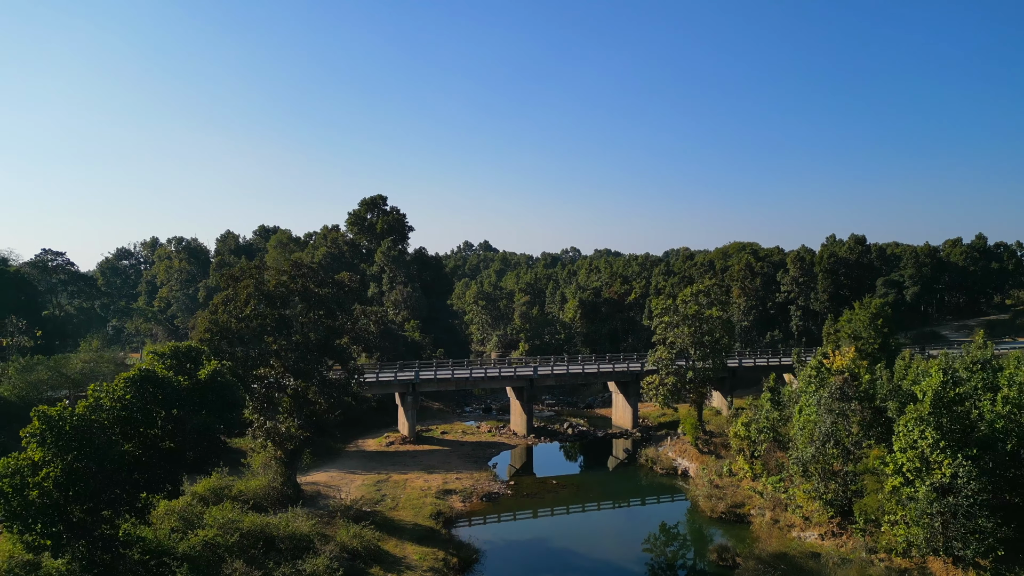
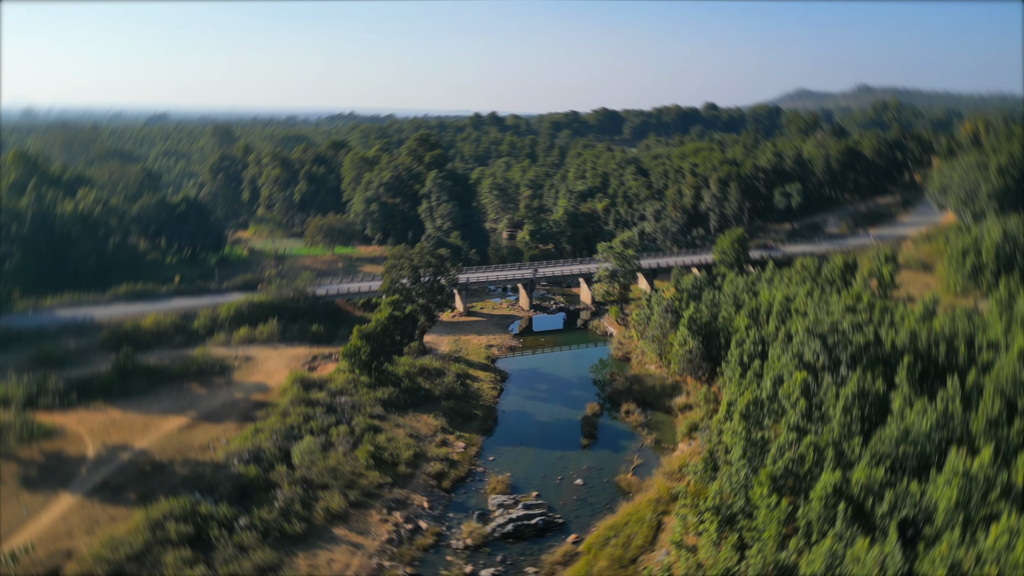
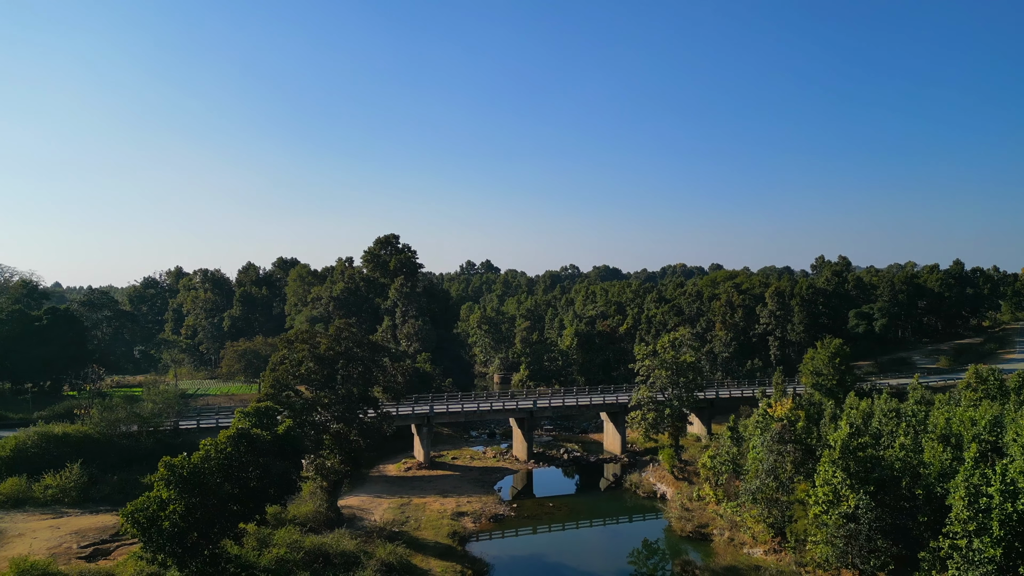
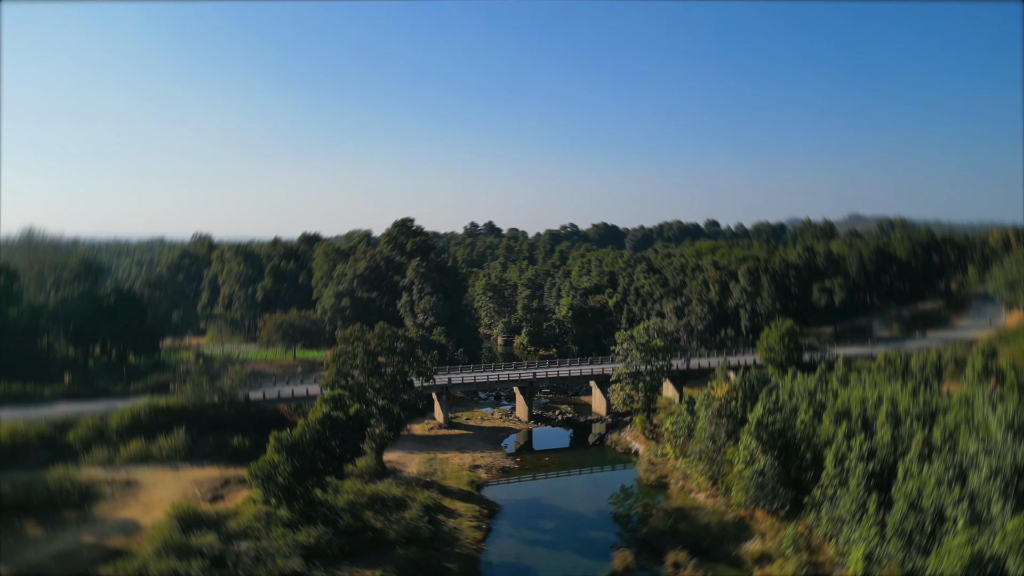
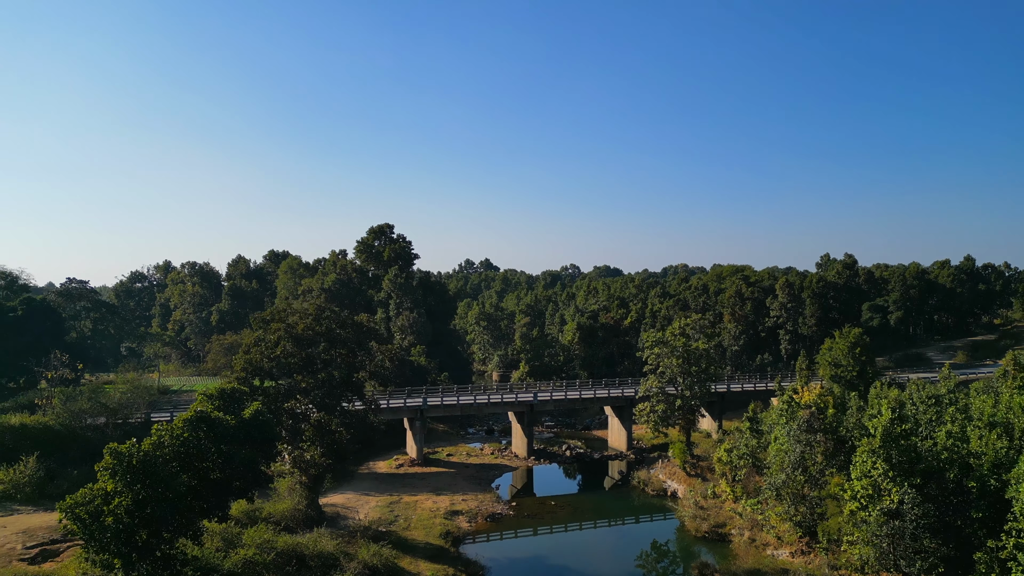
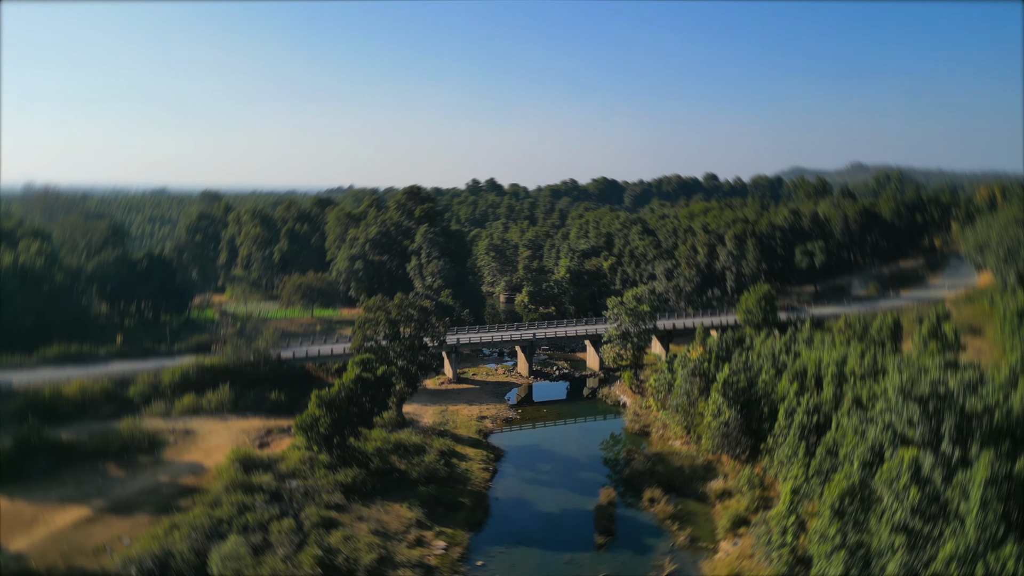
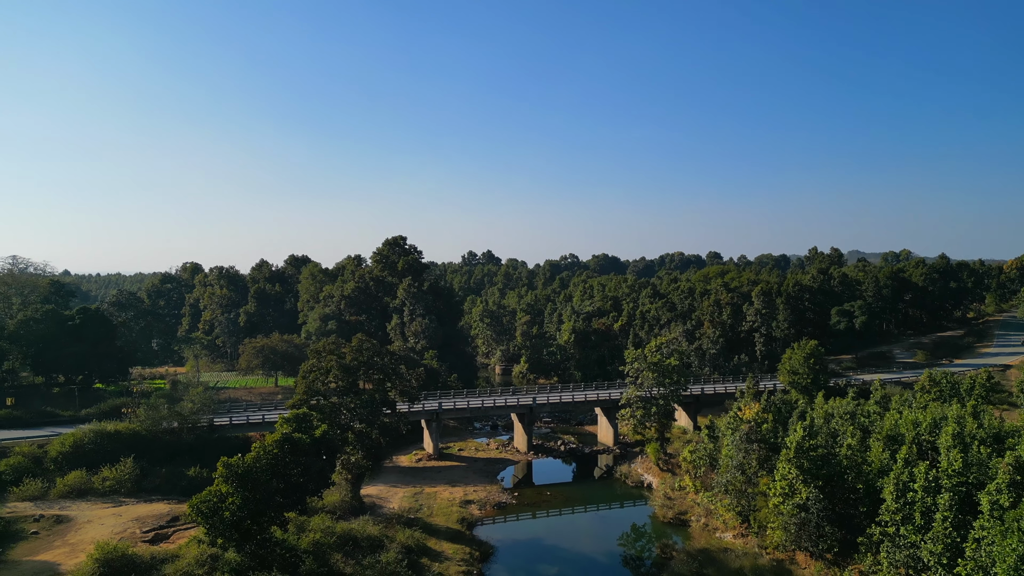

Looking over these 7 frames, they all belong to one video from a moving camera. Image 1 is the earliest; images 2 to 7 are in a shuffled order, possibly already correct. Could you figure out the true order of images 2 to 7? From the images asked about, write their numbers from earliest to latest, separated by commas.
5, 3, 7, 4, 6, 2
